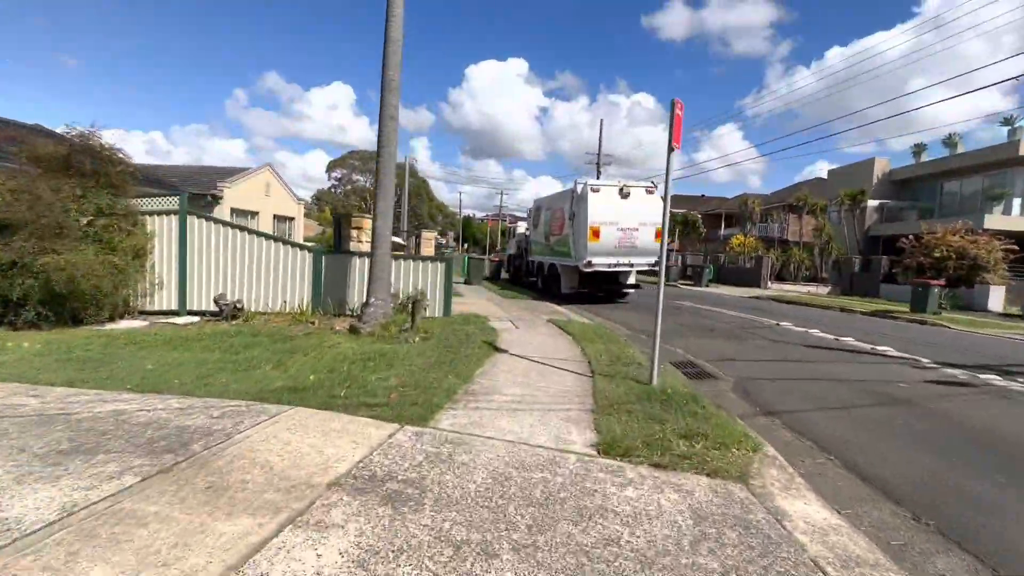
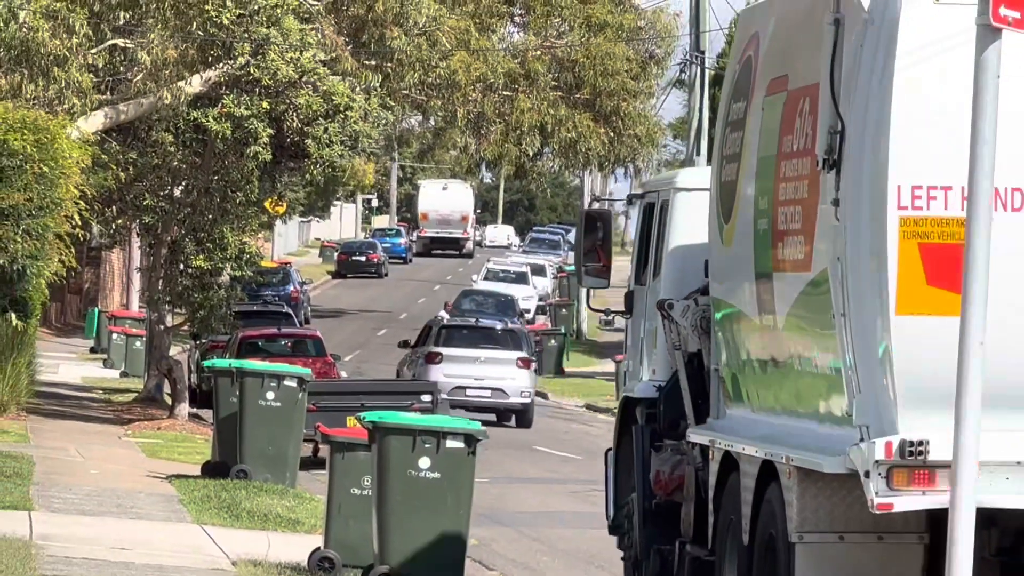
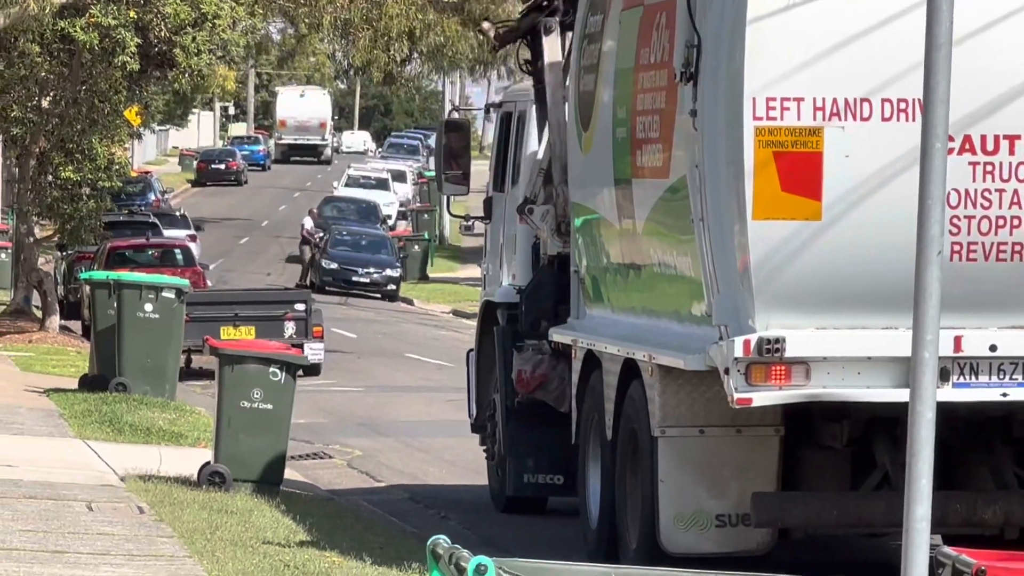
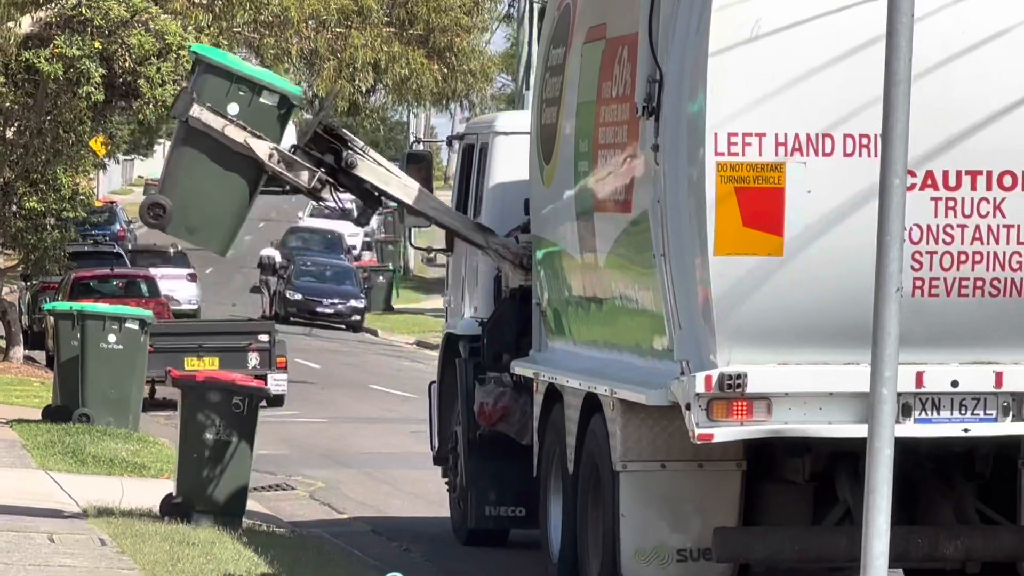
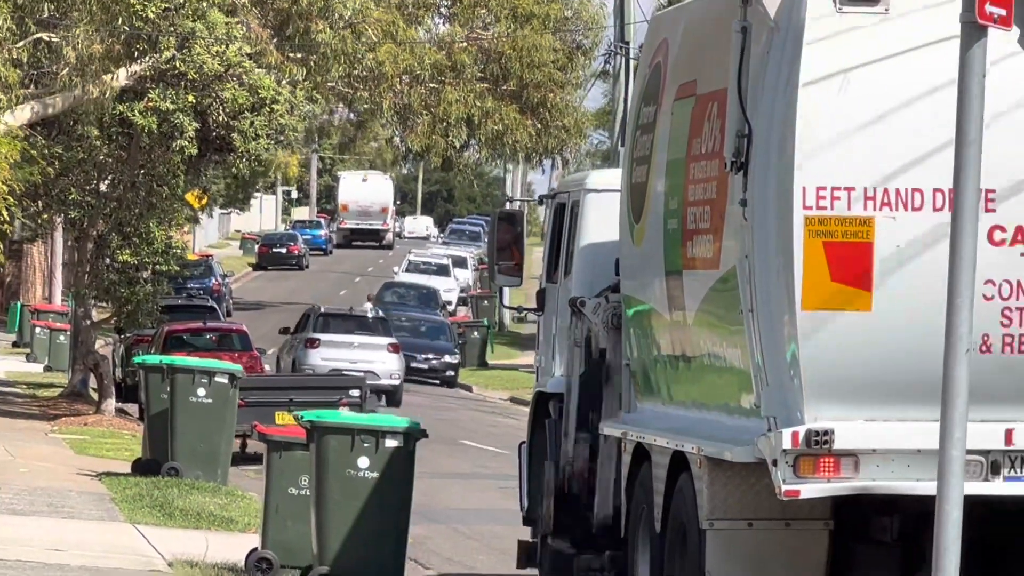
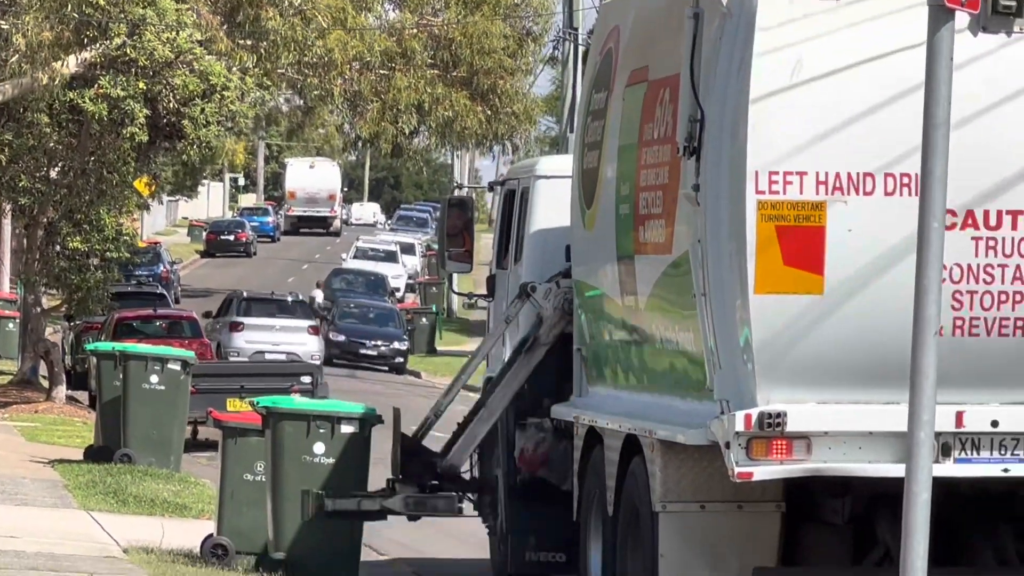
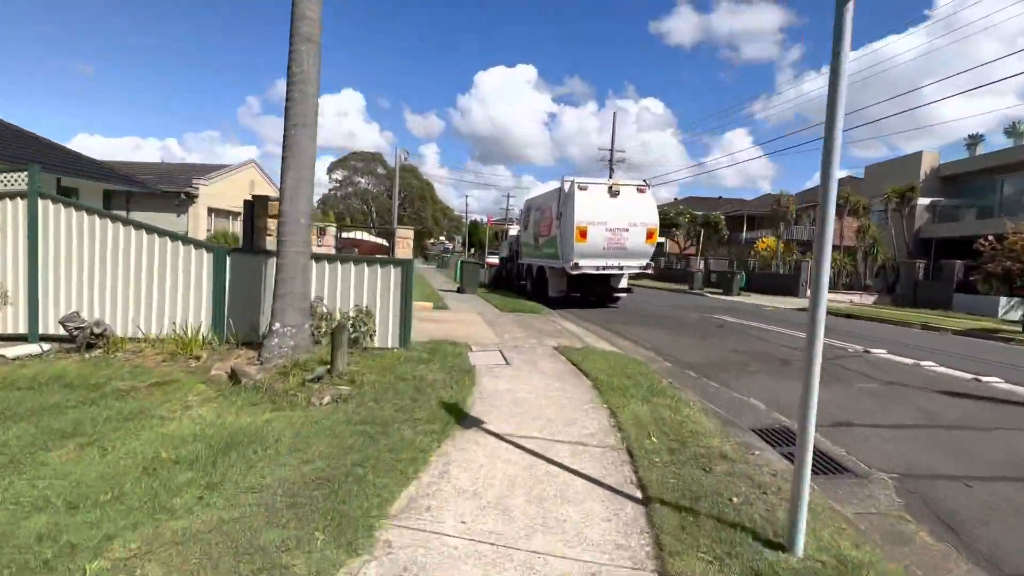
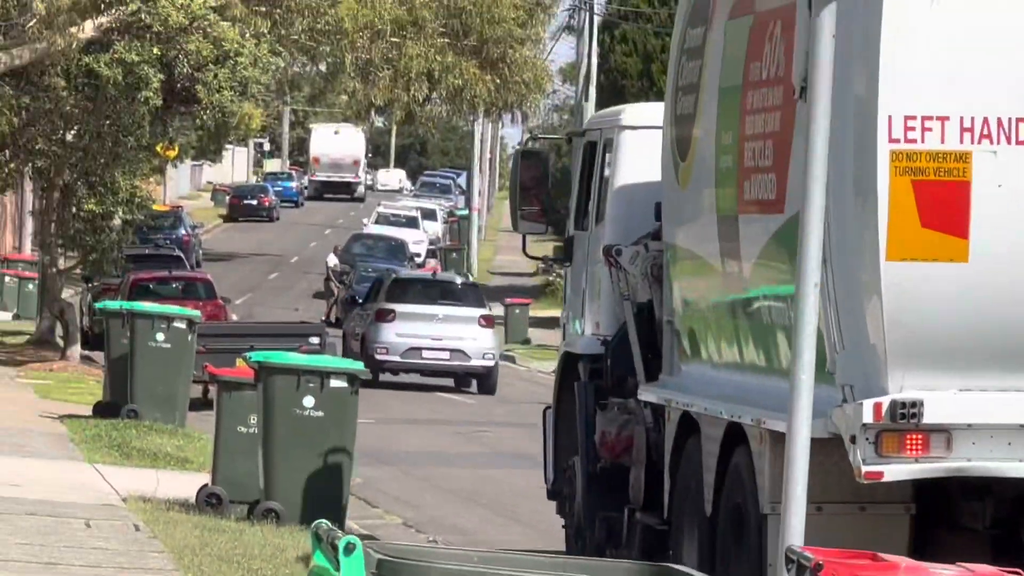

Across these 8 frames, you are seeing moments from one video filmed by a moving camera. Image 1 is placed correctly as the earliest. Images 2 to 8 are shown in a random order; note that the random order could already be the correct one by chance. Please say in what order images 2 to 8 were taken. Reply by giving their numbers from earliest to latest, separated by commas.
7, 8, 2, 5, 6, 4, 3
